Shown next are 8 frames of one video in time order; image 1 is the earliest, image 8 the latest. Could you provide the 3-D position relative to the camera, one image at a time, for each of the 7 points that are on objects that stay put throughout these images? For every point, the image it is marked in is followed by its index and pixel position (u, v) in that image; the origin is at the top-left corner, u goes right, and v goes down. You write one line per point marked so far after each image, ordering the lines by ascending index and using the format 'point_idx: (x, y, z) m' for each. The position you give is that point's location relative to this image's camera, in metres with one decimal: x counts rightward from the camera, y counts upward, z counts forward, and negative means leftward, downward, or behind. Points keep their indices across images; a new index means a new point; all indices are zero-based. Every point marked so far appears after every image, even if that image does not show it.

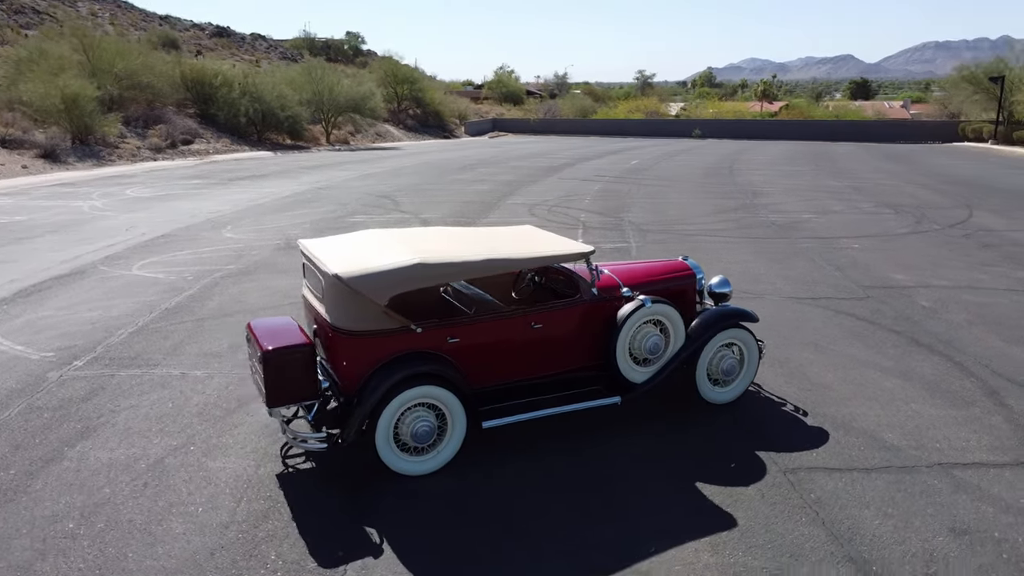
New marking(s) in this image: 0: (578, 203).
0: (+1.5, +1.9, +18.3) m
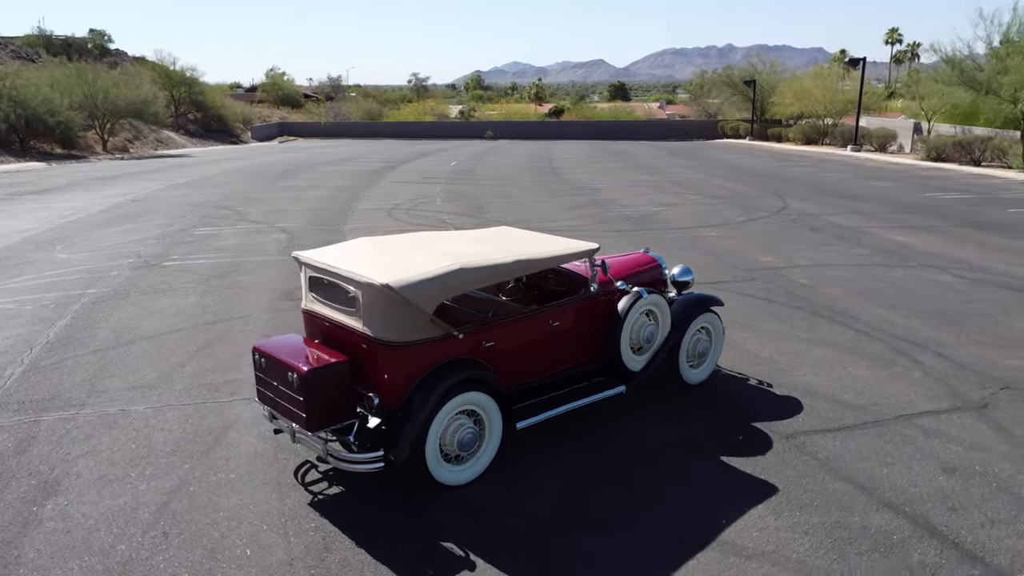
0: (-1.8, +1.9, +18.3) m
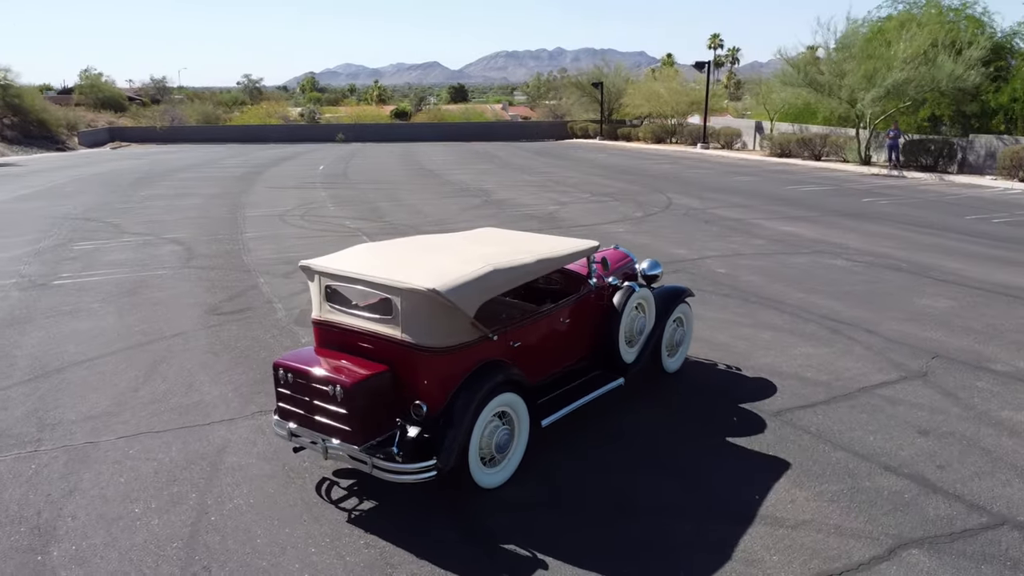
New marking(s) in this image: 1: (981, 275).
0: (-4.1, +1.7, +17.7) m
1: (+6.6, +0.2, +11.4) m
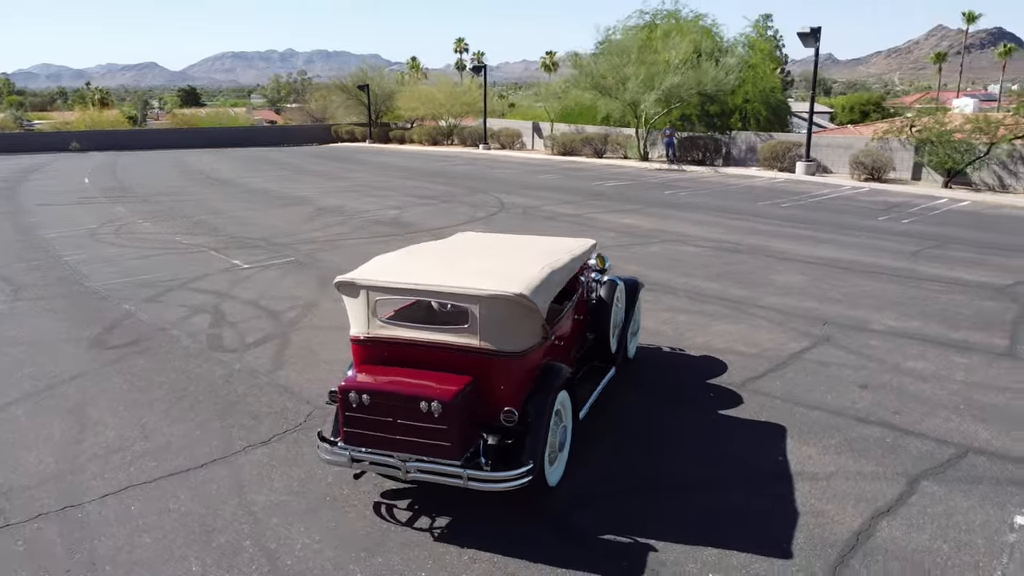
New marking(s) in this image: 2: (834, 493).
0: (-7.4, +1.2, +16.0) m
1: (+4.8, +0.6, +13.2) m
2: (+2.2, -1.4, +5.5) m
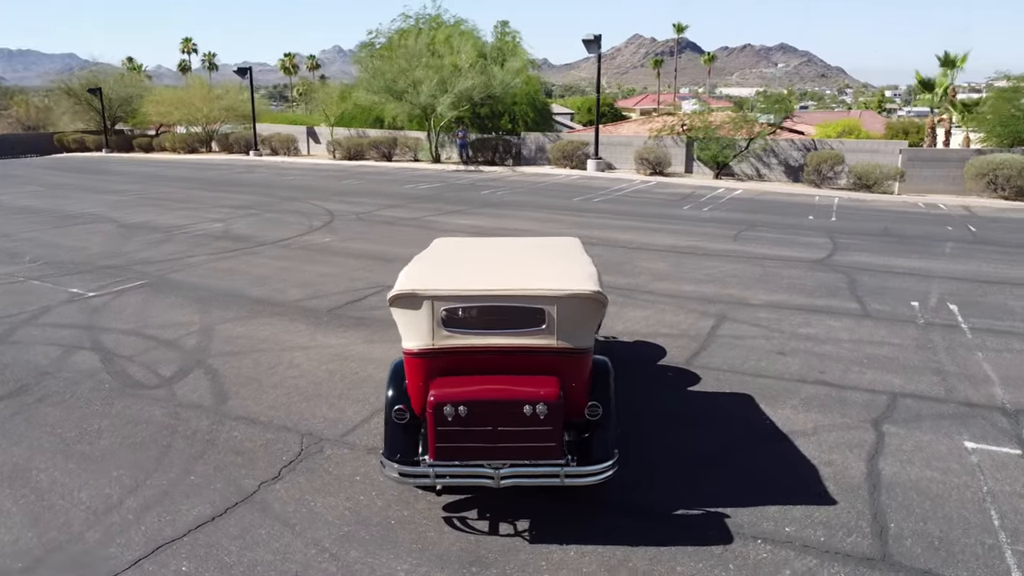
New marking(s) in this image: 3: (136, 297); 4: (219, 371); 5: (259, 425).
0: (-10.0, +0.5, +13.4) m
1: (+2.5, +0.9, +14.4) m
2: (+2.5, -1.2, +6.3) m
3: (-4.9, -0.1, +10.5) m
4: (-2.9, -0.8, +7.9) m
5: (-2.1, -1.1, +6.7) m
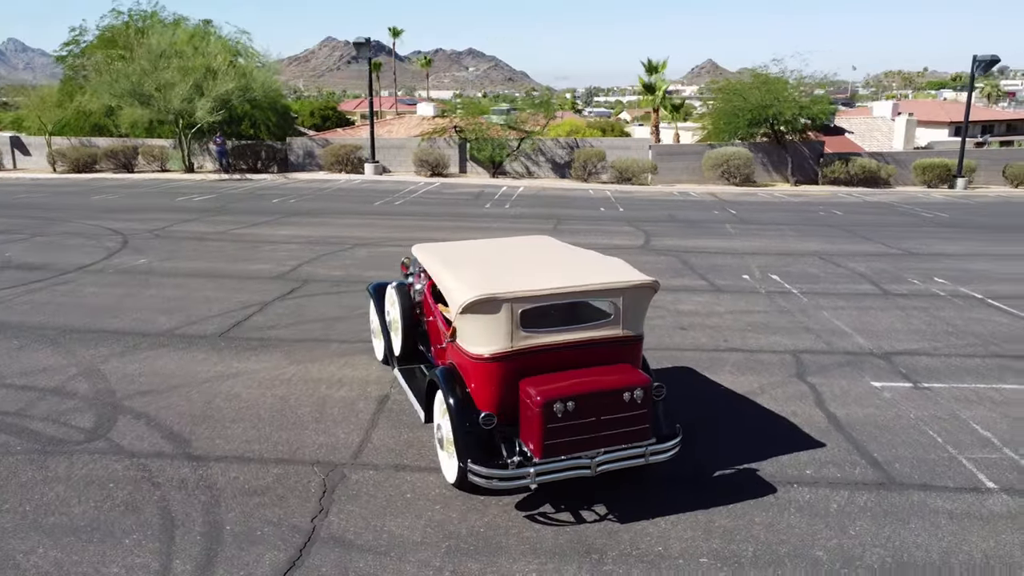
0: (-11.8, -0.5, +9.6) m
1: (-0.5, +0.9, +14.9) m
2: (+2.4, -1.0, +7.3) m
3: (-6.0, -0.6, +8.7) m
4: (-3.1, -1.1, +6.9) m
5: (-1.9, -1.3, +6.1) m
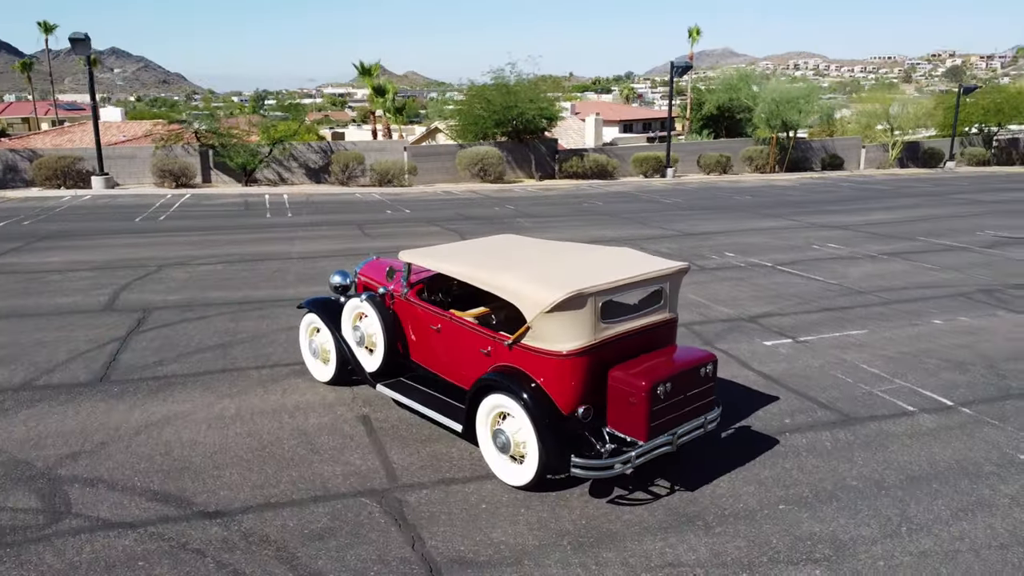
0: (-12.0, -1.7, +5.0) m
1: (-3.7, +0.7, +14.1) m
2: (+2.1, -0.8, +8.2) m
3: (-6.3, -1.2, +6.4) m
4: (-2.9, -1.4, +5.8) m
5: (-1.5, -1.5, +5.4) m
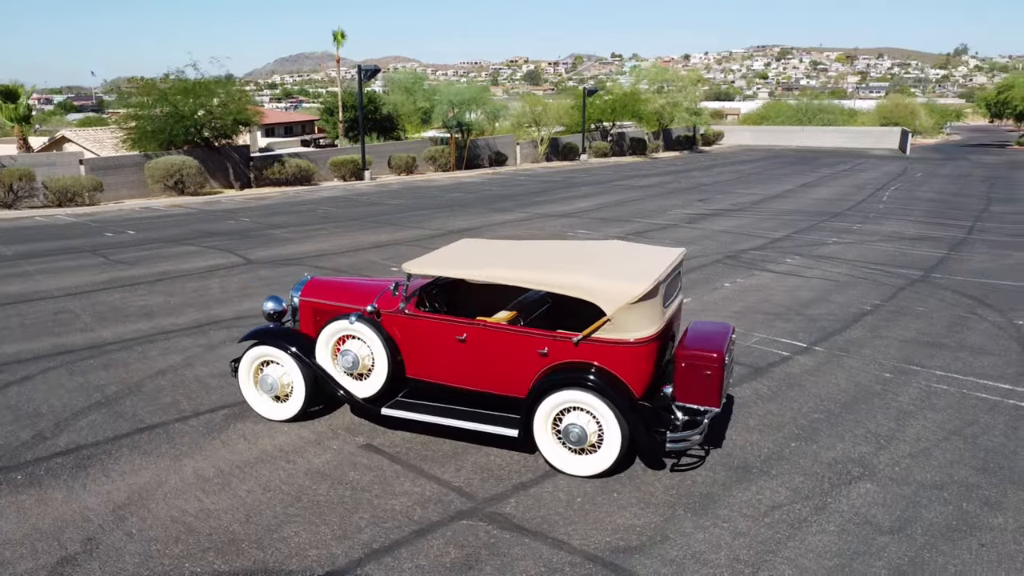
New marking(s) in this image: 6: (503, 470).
0: (-9.9, -2.9, 0.0) m
1: (-6.7, +0.1, +11.8) m
2: (+1.2, -0.6, +9.0) m
3: (-5.4, -1.9, +3.7) m
4: (-2.1, -1.7, +4.7) m
5: (-0.7, -1.6, +5.0) m
6: (-0.1, -1.4, +6.0) m
